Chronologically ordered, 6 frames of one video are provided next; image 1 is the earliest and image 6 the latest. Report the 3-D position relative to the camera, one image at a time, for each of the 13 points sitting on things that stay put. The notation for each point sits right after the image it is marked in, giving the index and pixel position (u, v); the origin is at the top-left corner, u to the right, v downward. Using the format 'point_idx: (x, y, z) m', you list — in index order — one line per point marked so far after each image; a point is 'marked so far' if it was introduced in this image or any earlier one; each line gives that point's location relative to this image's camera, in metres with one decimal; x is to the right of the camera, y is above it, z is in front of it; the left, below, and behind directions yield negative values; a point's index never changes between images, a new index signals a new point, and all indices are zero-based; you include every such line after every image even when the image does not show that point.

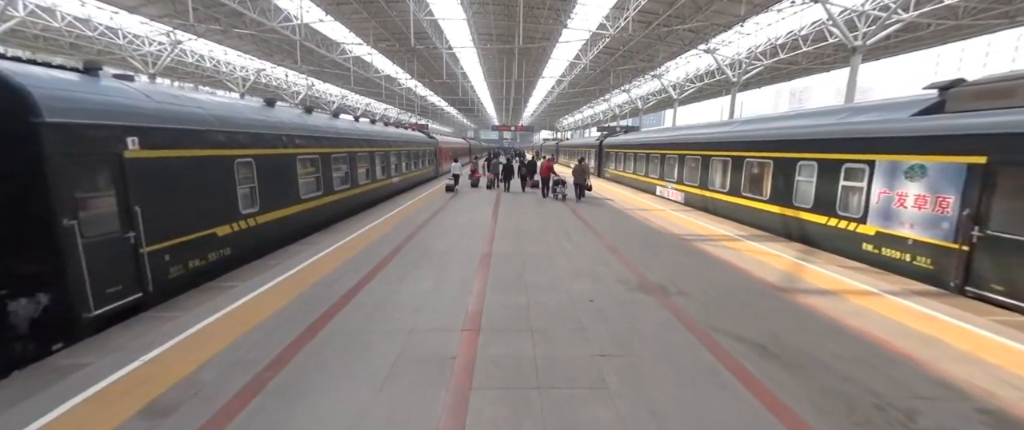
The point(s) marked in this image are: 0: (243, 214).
0: (-4.3, 0.0, +6.1) m
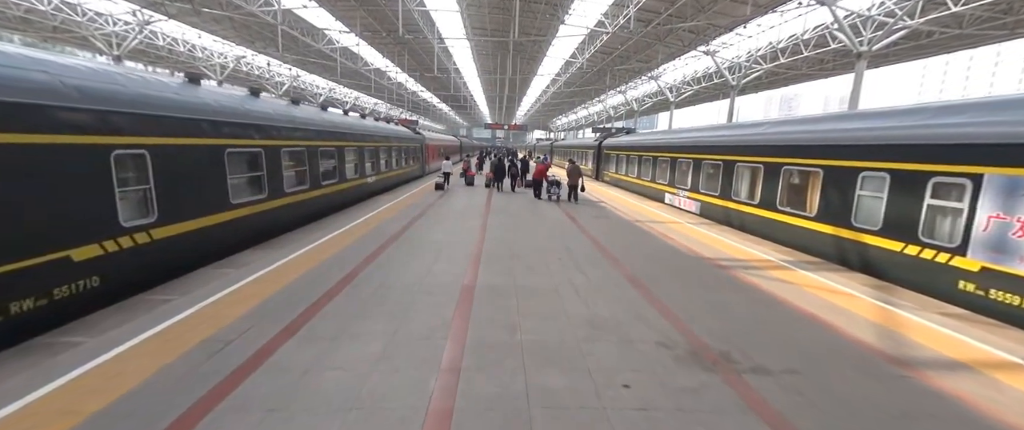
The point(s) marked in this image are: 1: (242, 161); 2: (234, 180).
0: (-4.4, -0.1, +4.4) m
1: (-4.6, +0.9, +6.7) m
2: (-4.5, +0.6, +6.4) m
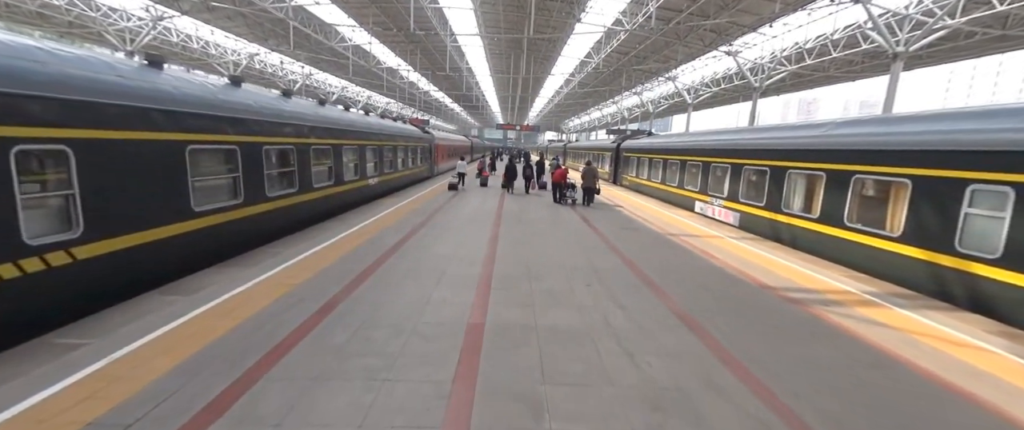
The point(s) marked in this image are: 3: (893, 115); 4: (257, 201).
0: (-4.2, -0.3, +3.4) m
1: (-4.3, +0.8, +5.7) m
2: (-4.3, +0.5, +5.4) m
3: (+6.4, +1.7, +6.5) m
4: (-4.4, +0.3, +6.8) m
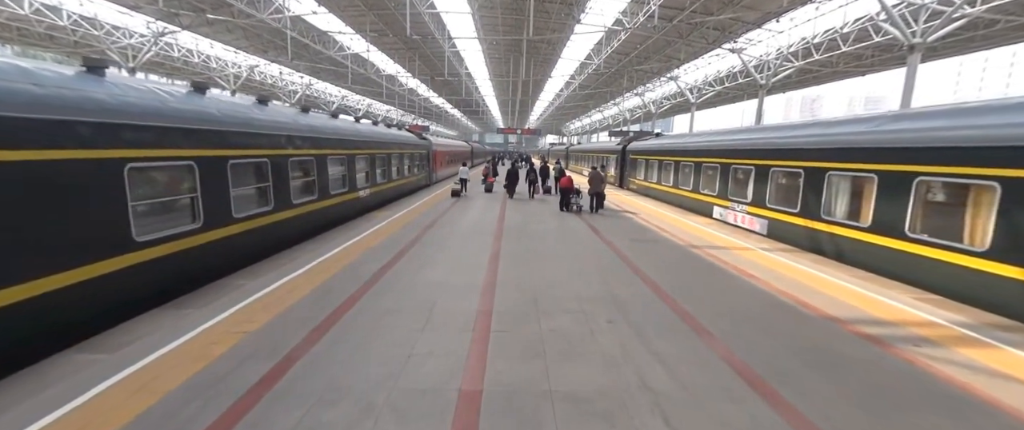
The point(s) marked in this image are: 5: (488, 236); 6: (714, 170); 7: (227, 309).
0: (-4.1, -0.6, +2.5) m
1: (-4.3, +0.5, +4.8) m
2: (-4.2, +0.1, +4.6) m
3: (+6.4, +1.6, +5.6) m
4: (-4.3, -0.1, +5.9) m
5: (-0.5, -0.5, +9.1) m
6: (+5.9, +1.3, +11.3) m
7: (-3.3, -1.1, +4.7) m
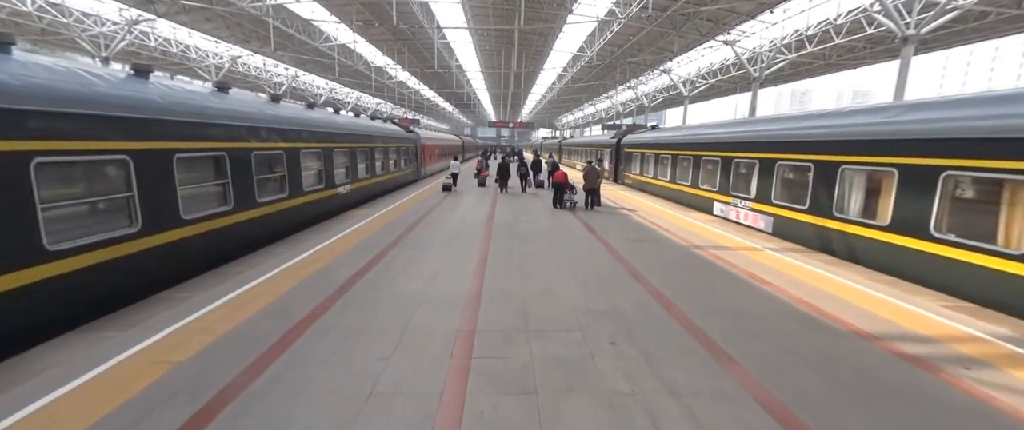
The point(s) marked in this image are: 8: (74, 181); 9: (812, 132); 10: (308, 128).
0: (-4.2, -0.6, +1.9) m
1: (-4.4, +0.4, +4.1) m
2: (-4.4, +0.1, +3.9) m
3: (+6.3, +1.6, +5.0) m
4: (-4.5, -0.1, +5.2) m
5: (-0.8, -0.4, +8.4) m
6: (+5.6, +1.4, +10.8) m
7: (-3.5, -1.1, +4.1) m
8: (-4.4, +0.4, +4.1) m
9: (+5.7, +1.6, +7.5) m
10: (-4.7, +2.0, +9.2) m
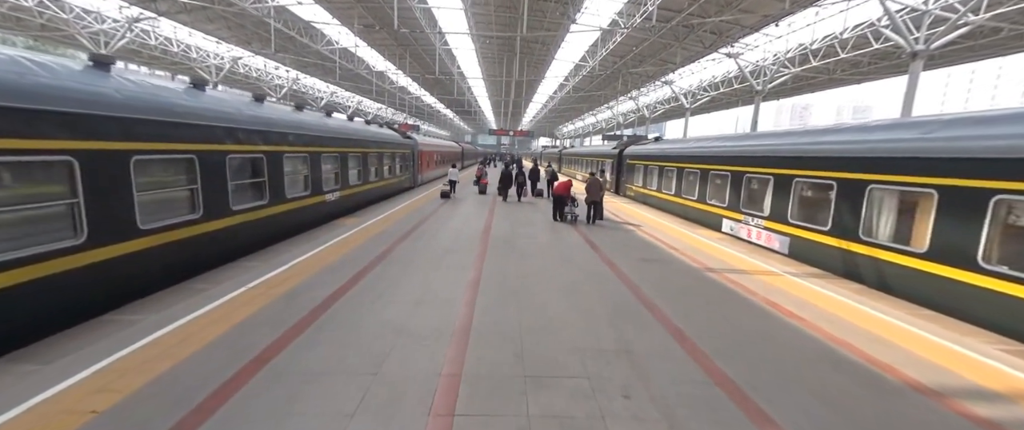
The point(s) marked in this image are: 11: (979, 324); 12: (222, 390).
0: (-4.3, -0.7, +1.3) m
1: (-4.4, +0.3, +3.6) m
2: (-4.4, 0.0, +3.3) m
3: (+6.3, +1.2, +4.5) m
4: (-4.5, -0.2, +4.6) m
5: (-0.8, -0.7, +7.9) m
6: (+5.6, +1.0, +10.3) m
7: (-3.5, -1.2, +3.5) m
8: (-4.4, +0.3, +3.6) m
9: (+5.7, +1.2, +7.0) m
10: (-4.7, +1.8, +8.7) m
11: (+5.5, -1.3, +4.6) m
12: (-2.3, -1.3, +3.2) m
